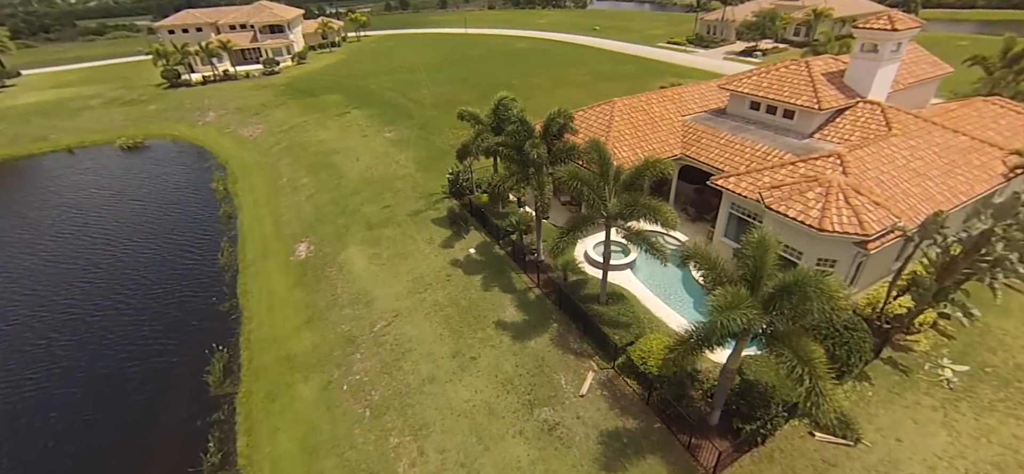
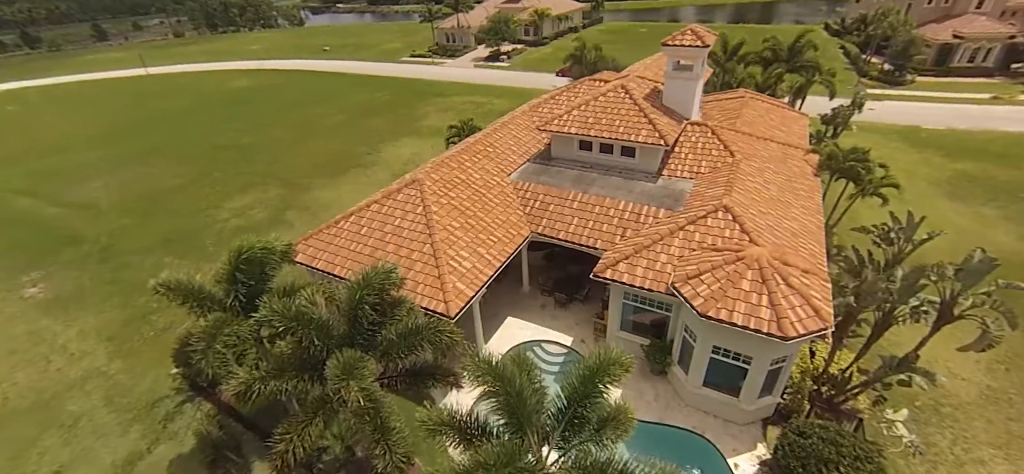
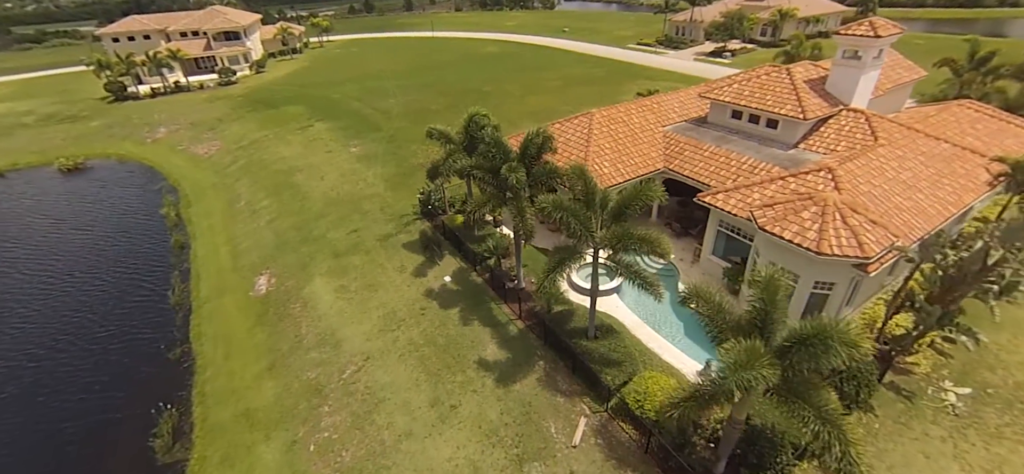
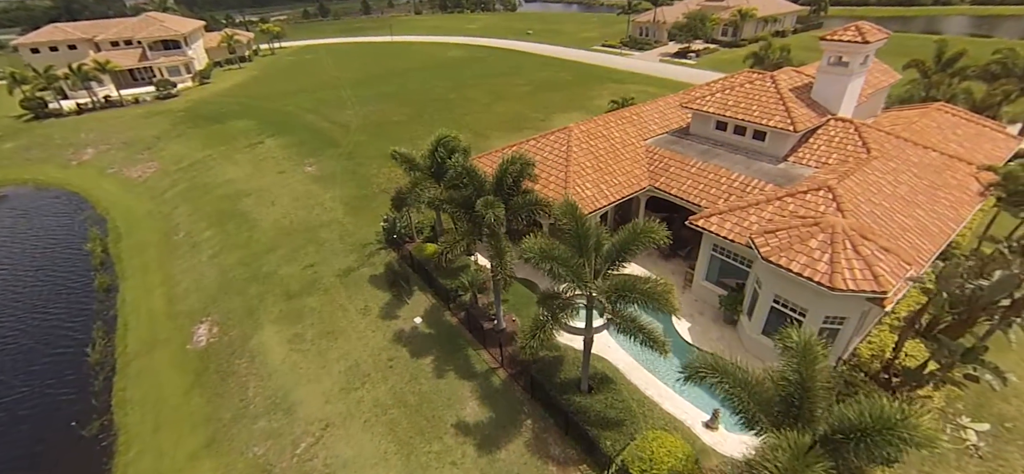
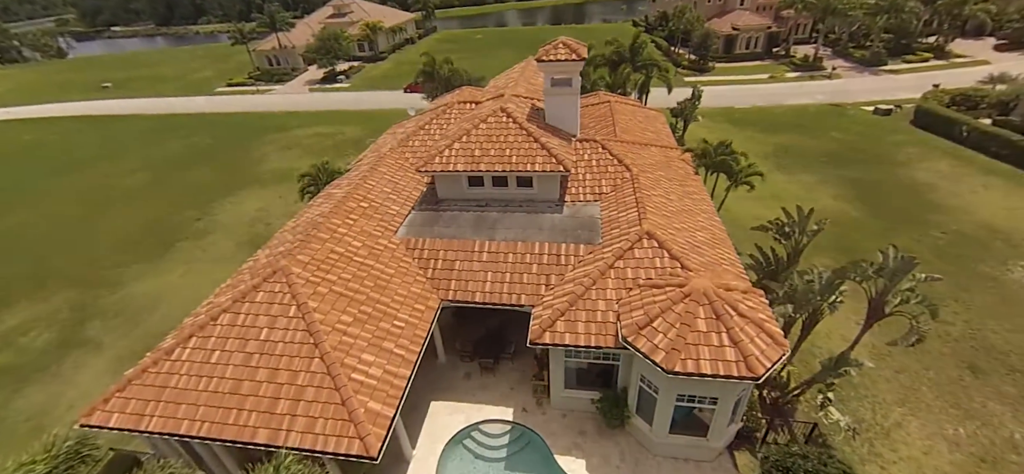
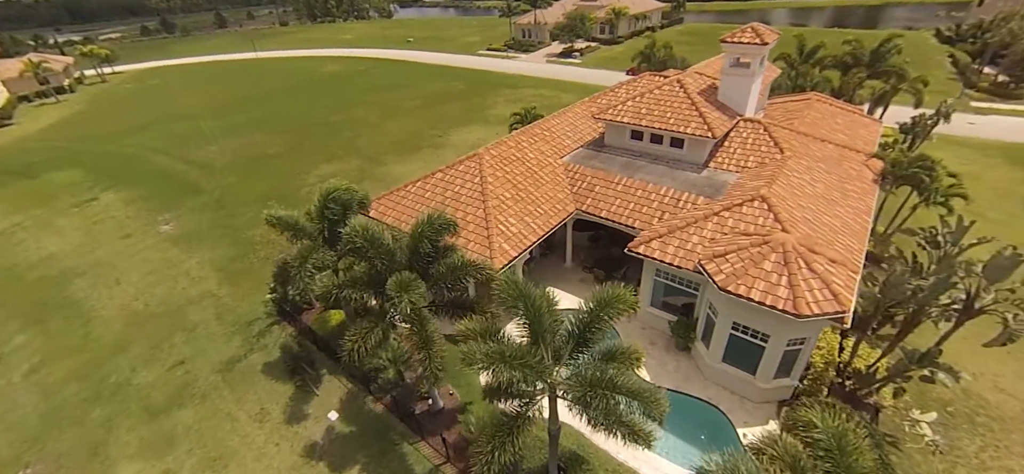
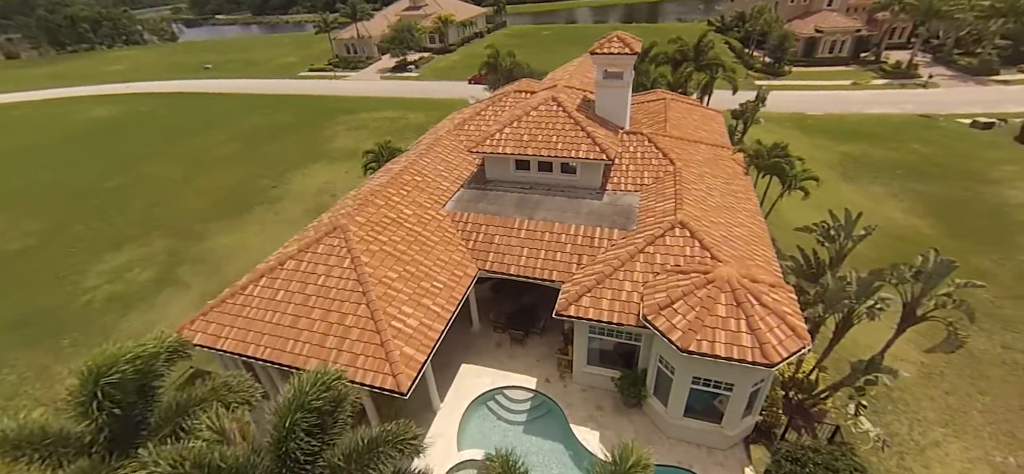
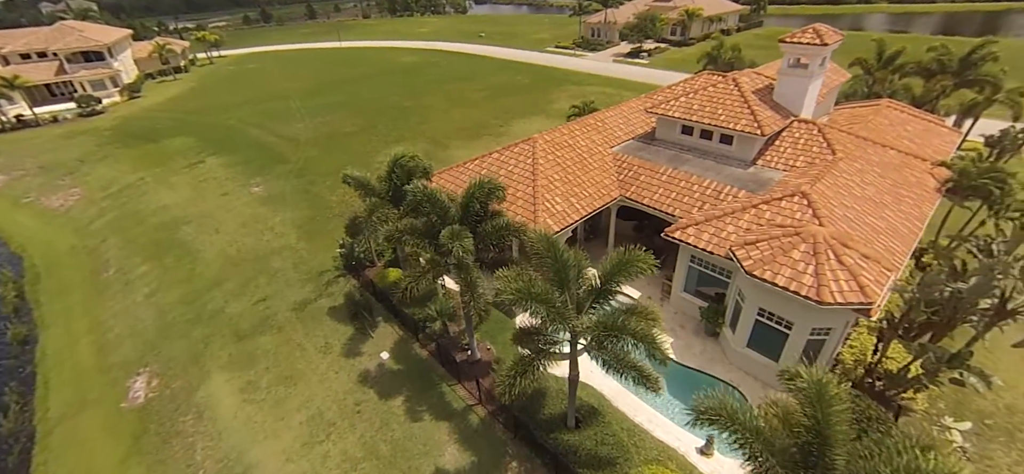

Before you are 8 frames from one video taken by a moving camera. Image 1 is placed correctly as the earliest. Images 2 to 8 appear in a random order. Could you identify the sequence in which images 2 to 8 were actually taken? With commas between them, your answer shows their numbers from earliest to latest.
3, 4, 8, 6, 2, 7, 5
